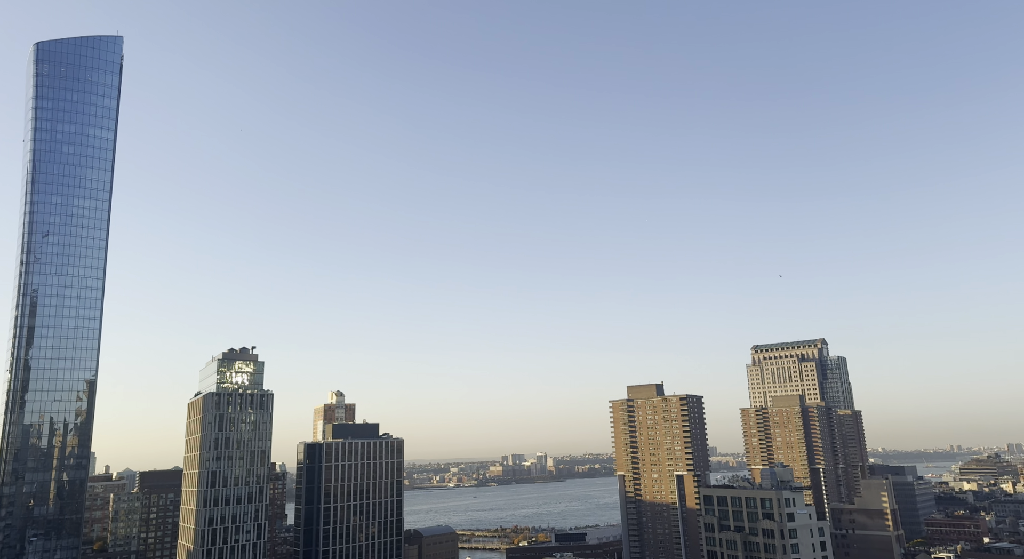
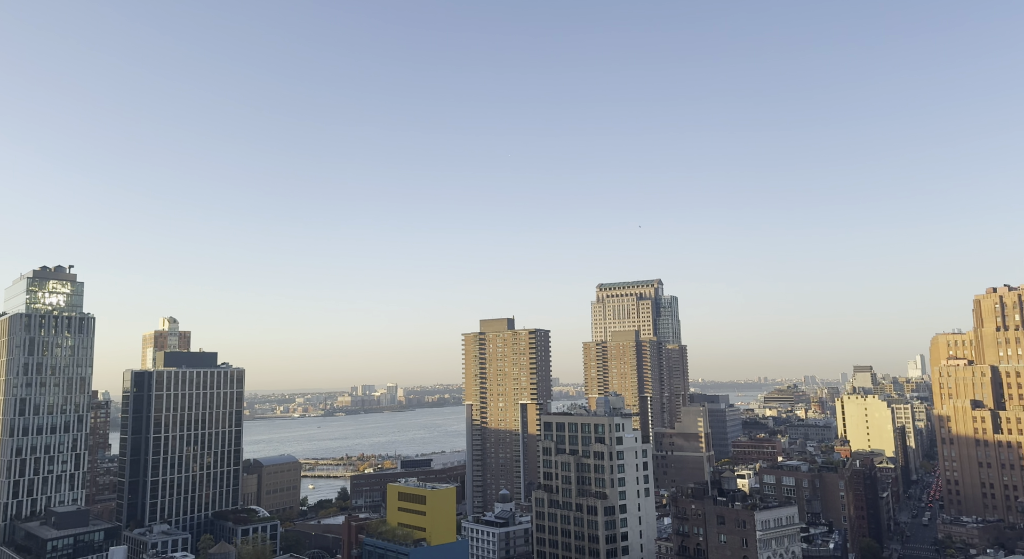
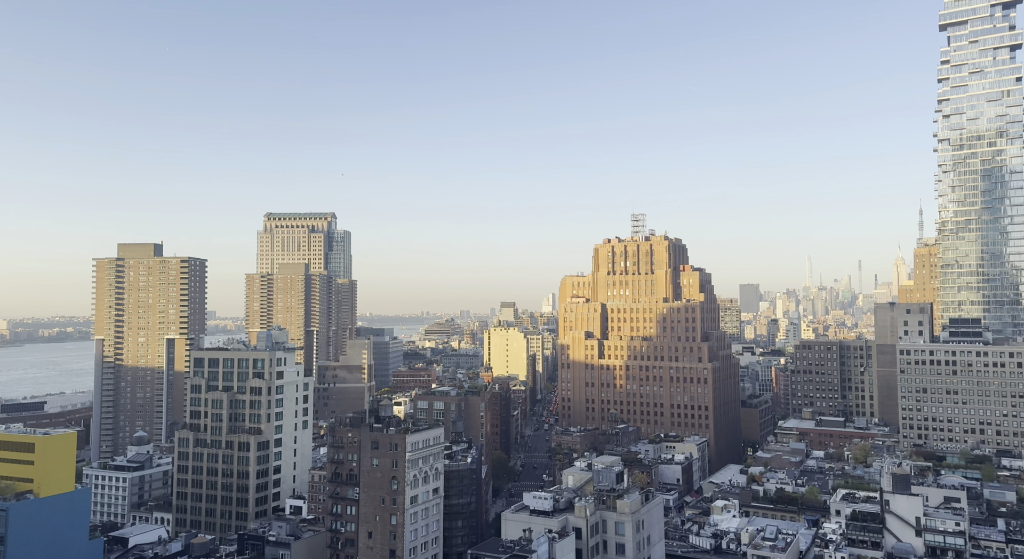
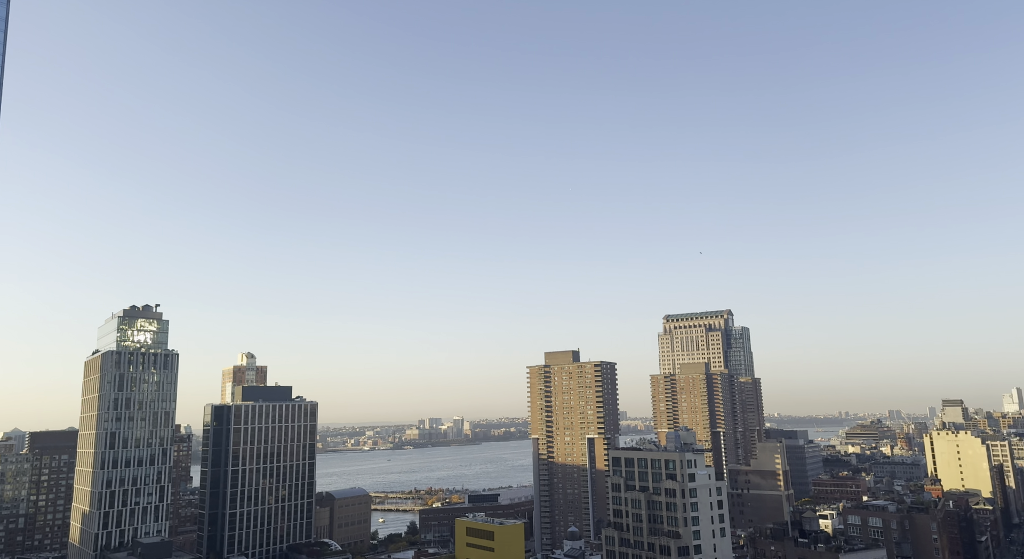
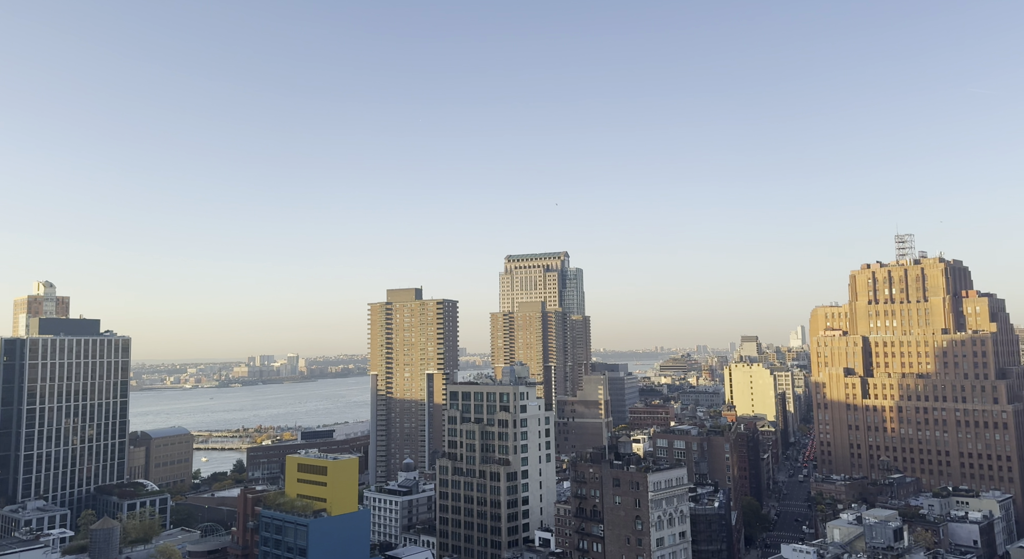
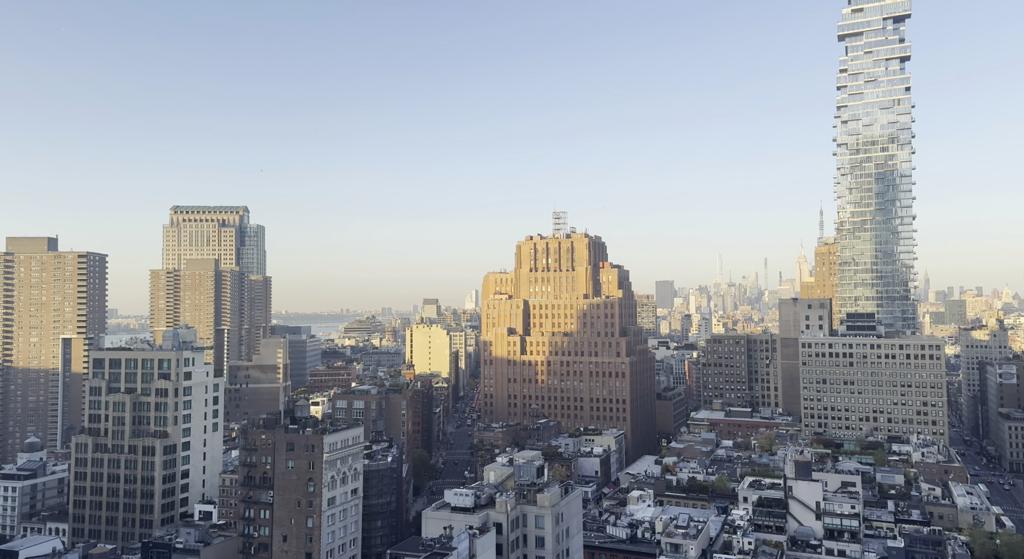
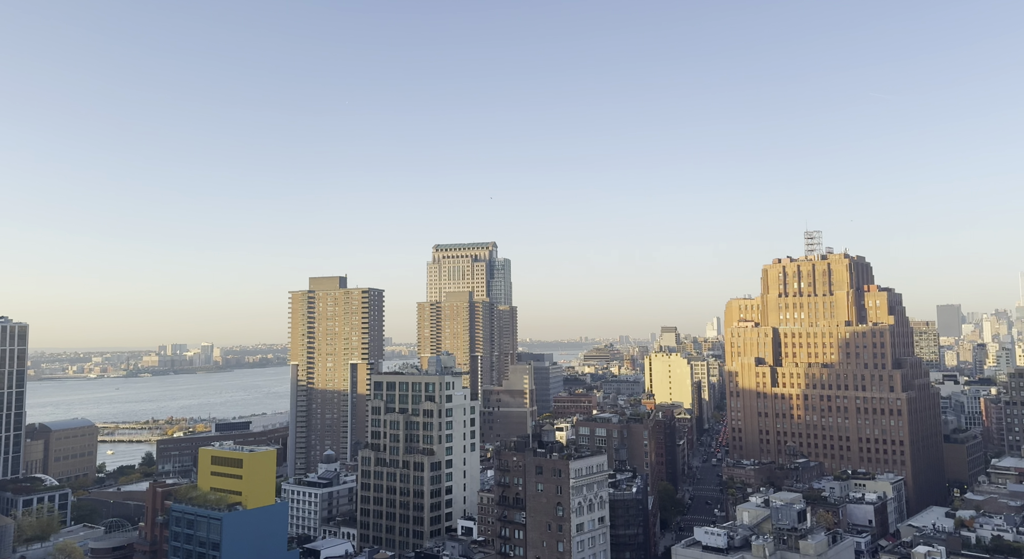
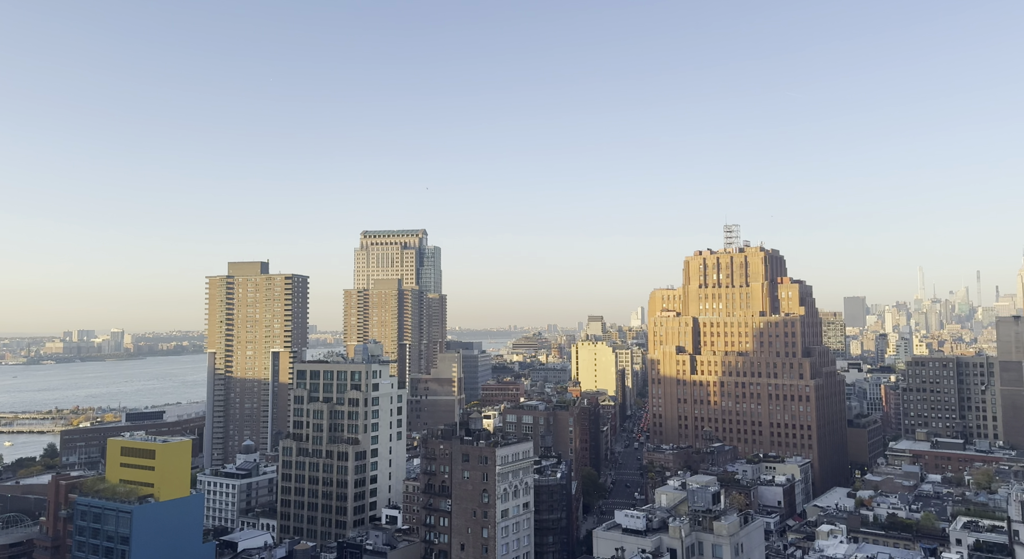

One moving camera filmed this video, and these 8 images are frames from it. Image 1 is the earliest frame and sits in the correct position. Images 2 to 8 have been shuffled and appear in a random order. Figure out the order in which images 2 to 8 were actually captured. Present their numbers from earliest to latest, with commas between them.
4, 2, 5, 7, 8, 3, 6
